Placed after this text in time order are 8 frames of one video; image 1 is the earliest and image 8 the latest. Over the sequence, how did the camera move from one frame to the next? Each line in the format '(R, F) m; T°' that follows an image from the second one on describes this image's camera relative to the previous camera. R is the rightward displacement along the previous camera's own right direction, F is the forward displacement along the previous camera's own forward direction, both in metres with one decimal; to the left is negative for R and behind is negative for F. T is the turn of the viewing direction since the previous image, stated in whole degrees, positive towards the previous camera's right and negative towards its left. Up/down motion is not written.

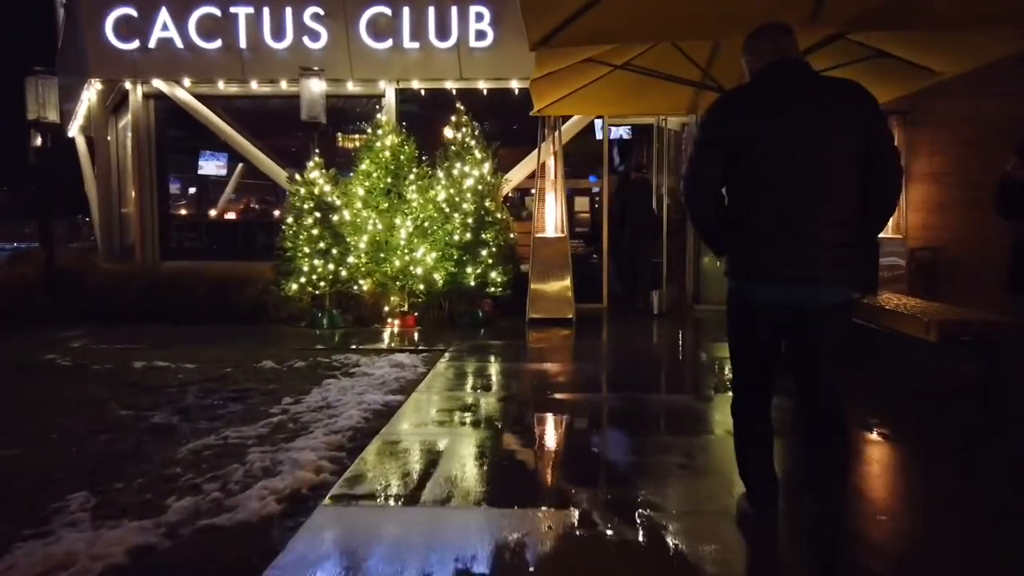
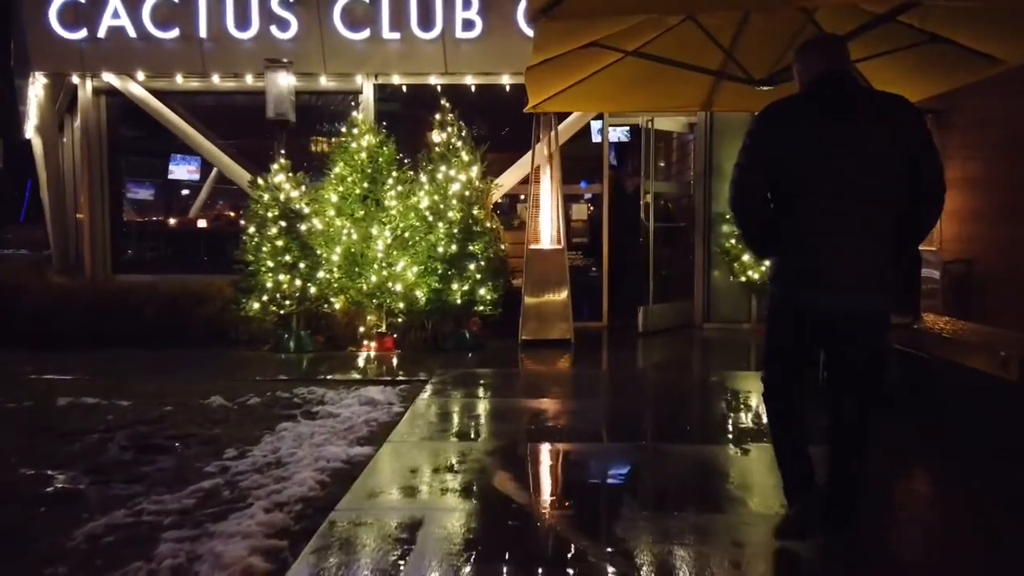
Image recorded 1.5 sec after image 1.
(0.0, +1.2) m; +1°
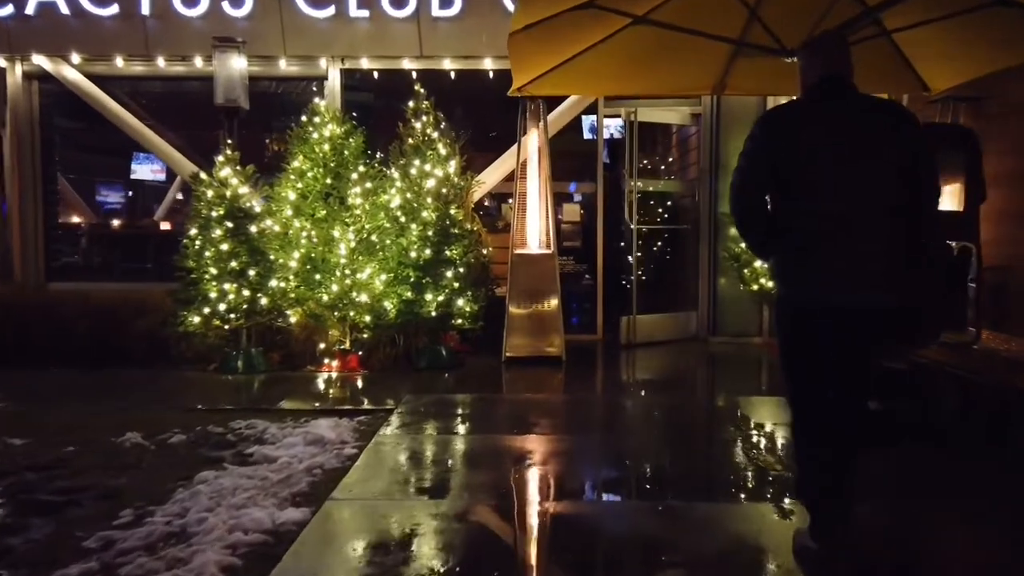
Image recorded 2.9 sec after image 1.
(+0.1, +1.2) m; +1°
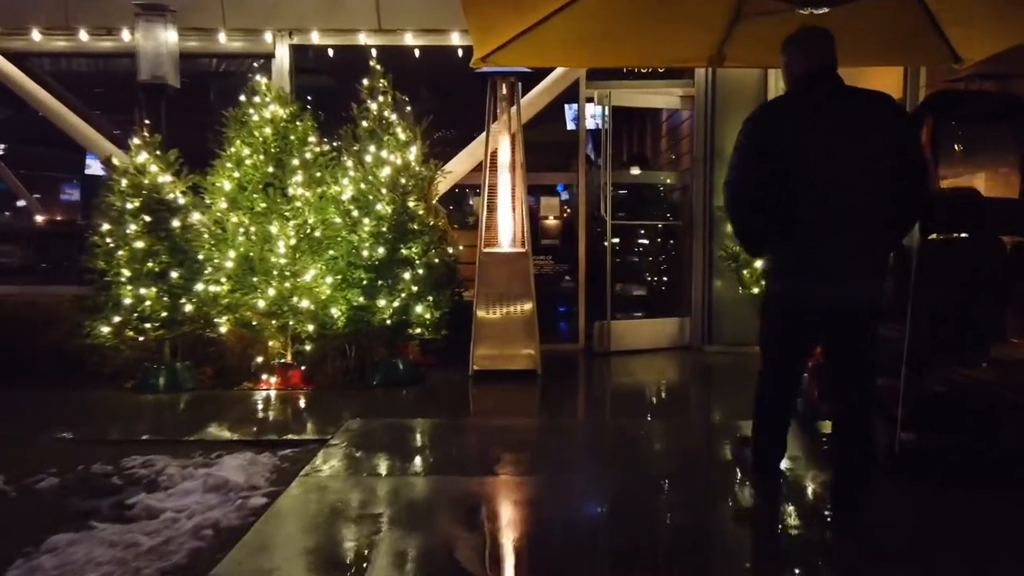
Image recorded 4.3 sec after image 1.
(+0.3, +1.1) m; +1°
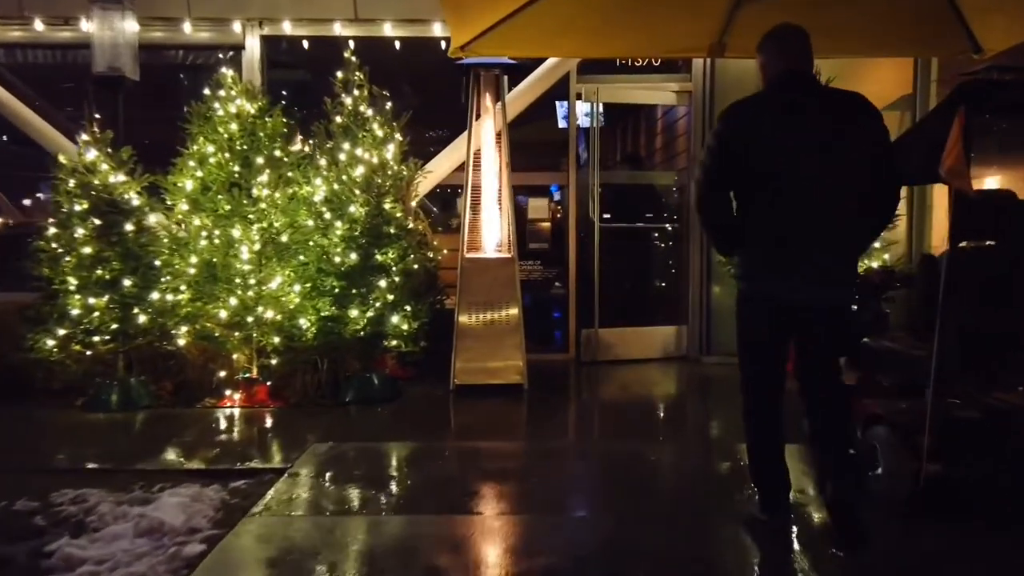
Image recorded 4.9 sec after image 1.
(+0.1, +0.6) m; 0°
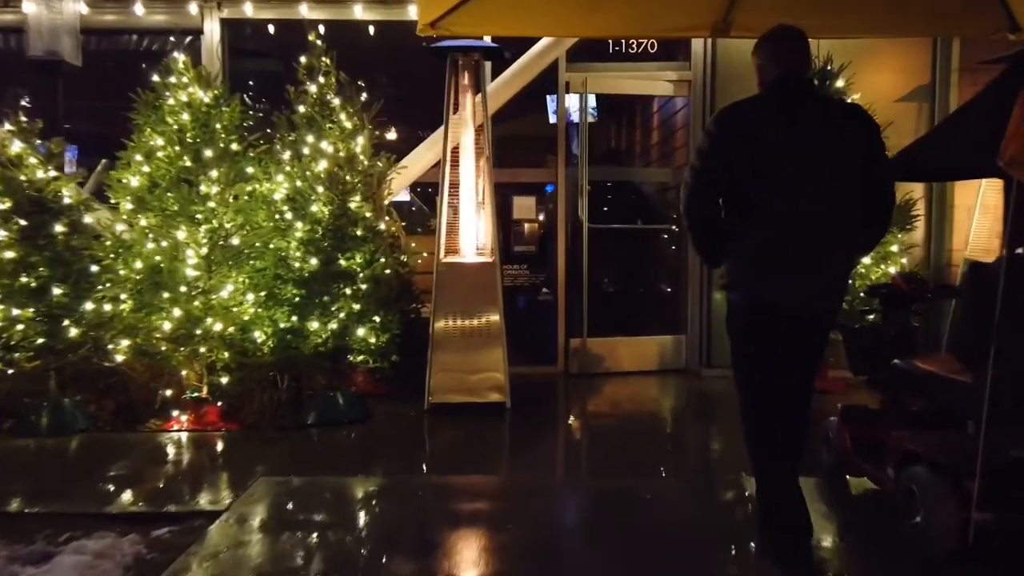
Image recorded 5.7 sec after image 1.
(+0.1, +0.7) m; 0°
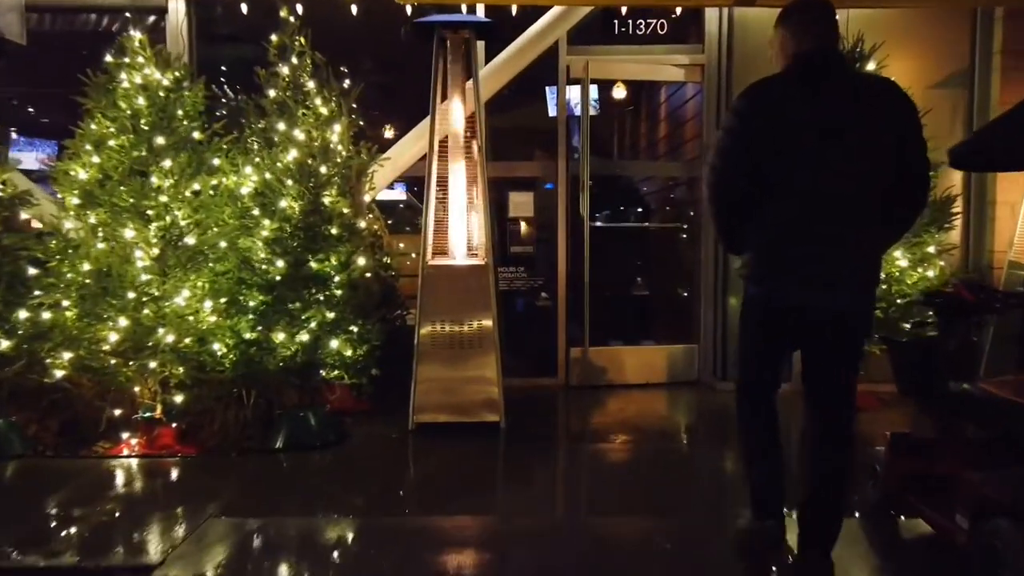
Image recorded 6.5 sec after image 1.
(0.0, +0.7) m; 0°
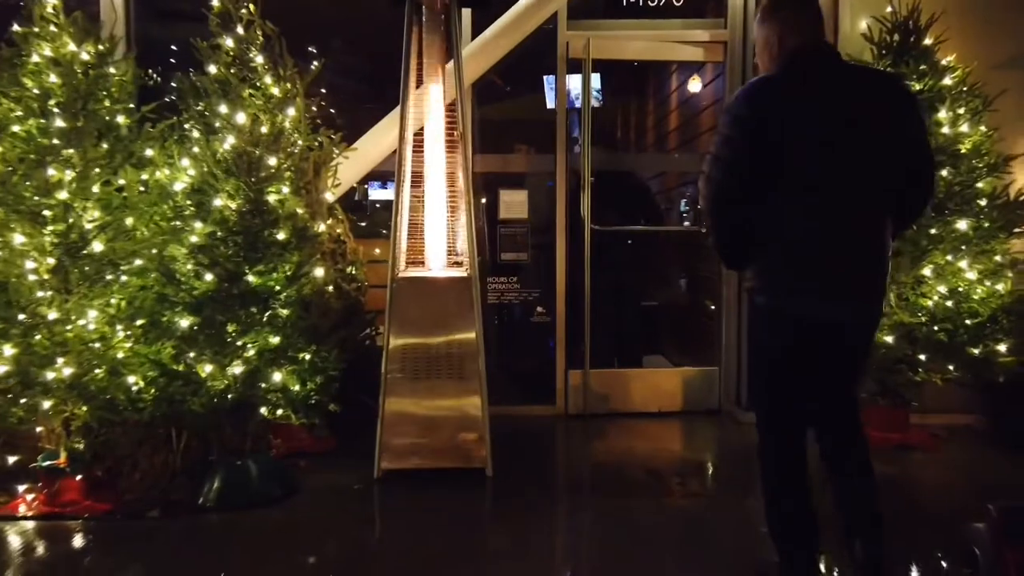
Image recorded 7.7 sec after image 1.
(+0.1, +1.0) m; 0°
